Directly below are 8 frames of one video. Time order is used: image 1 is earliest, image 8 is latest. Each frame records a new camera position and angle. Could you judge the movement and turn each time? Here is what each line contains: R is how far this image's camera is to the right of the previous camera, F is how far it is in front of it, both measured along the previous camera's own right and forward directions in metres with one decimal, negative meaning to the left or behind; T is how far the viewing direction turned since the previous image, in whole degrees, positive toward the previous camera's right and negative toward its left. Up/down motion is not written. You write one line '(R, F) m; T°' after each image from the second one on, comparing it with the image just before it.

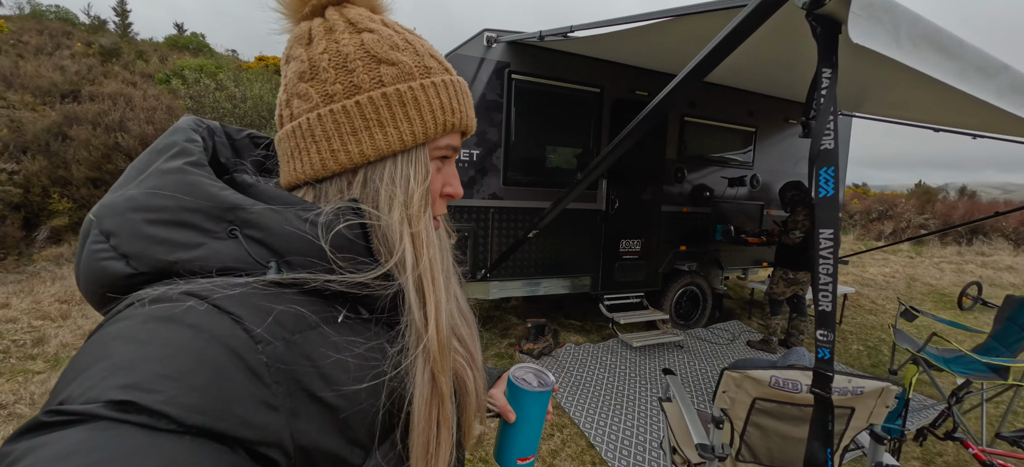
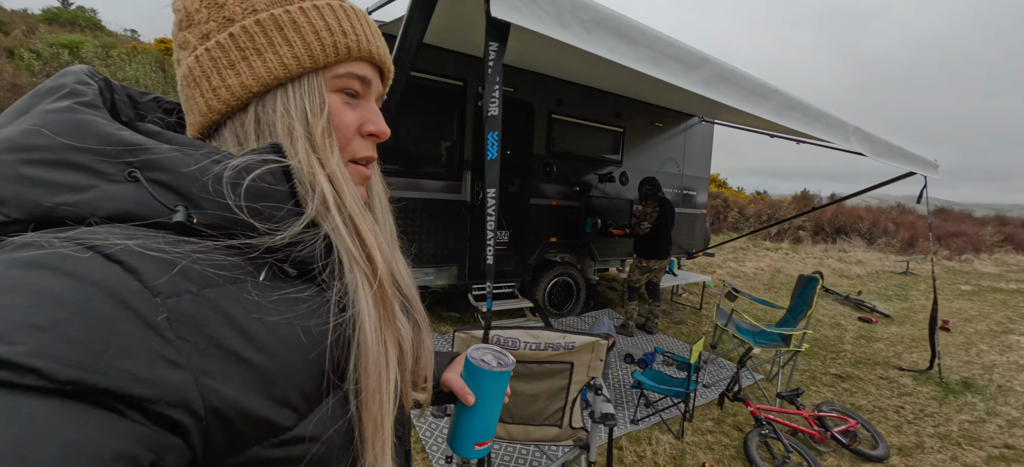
(+1.1, -0.1) m; +7°
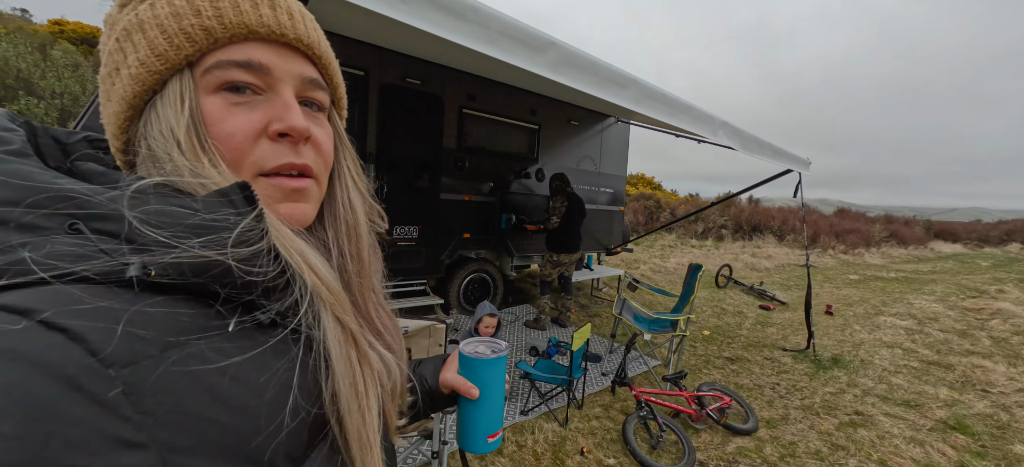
(+0.6, 0.0) m; +6°
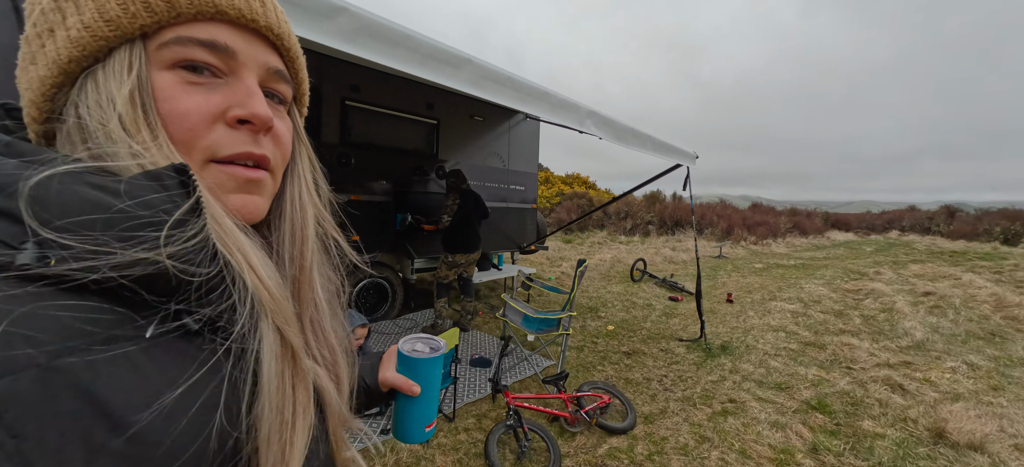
(+0.8, +0.2) m; +7°
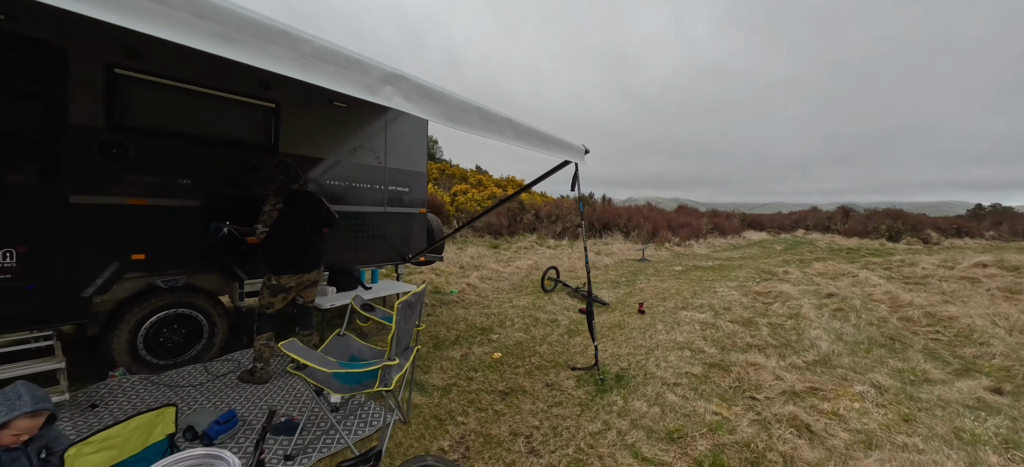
(+1.0, +0.9) m; +8°
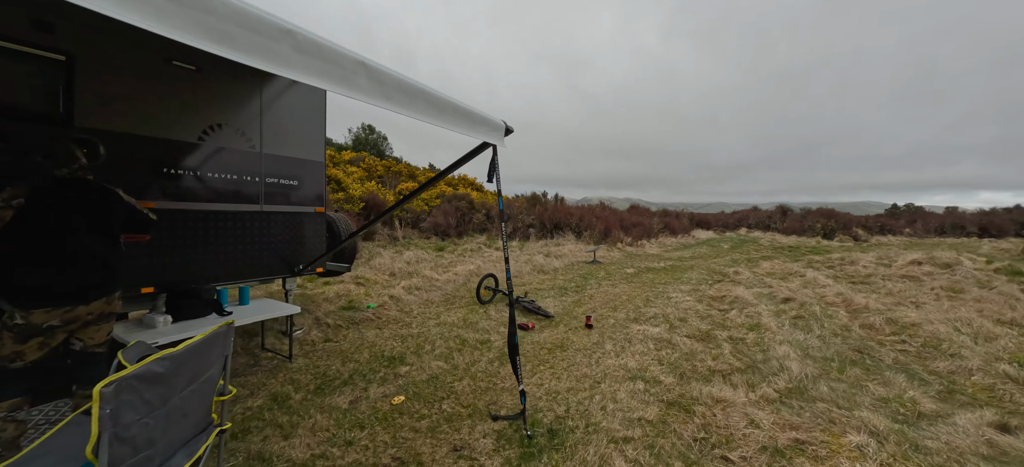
(+0.5, +1.0) m; +6°
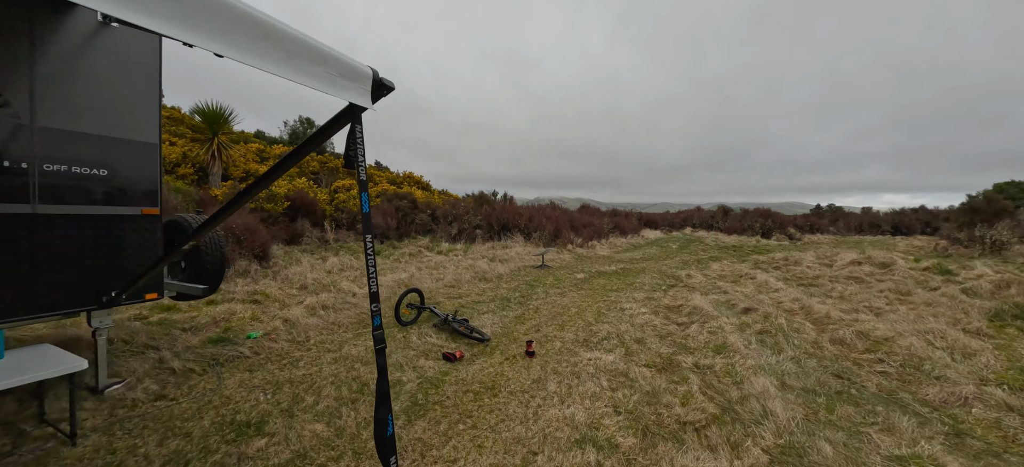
(+0.4, +1.0) m; +7°
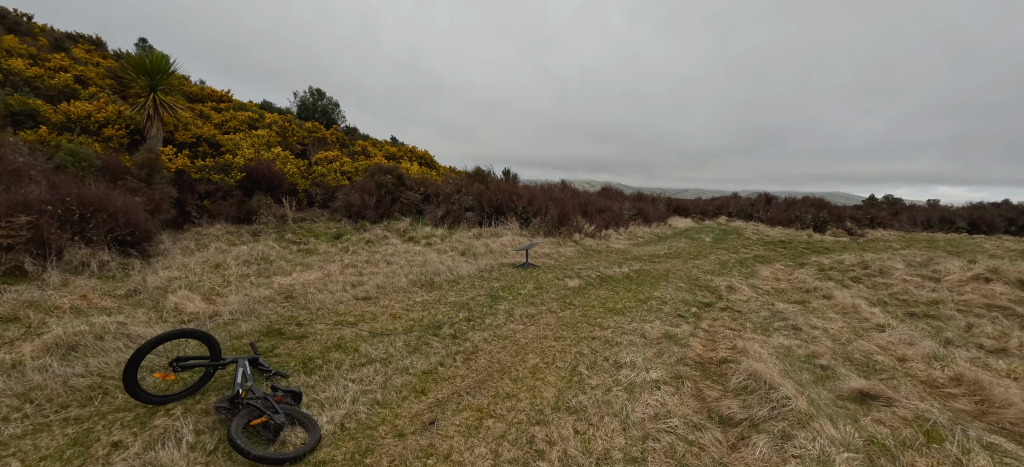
(+1.0, +2.6) m; -4°
